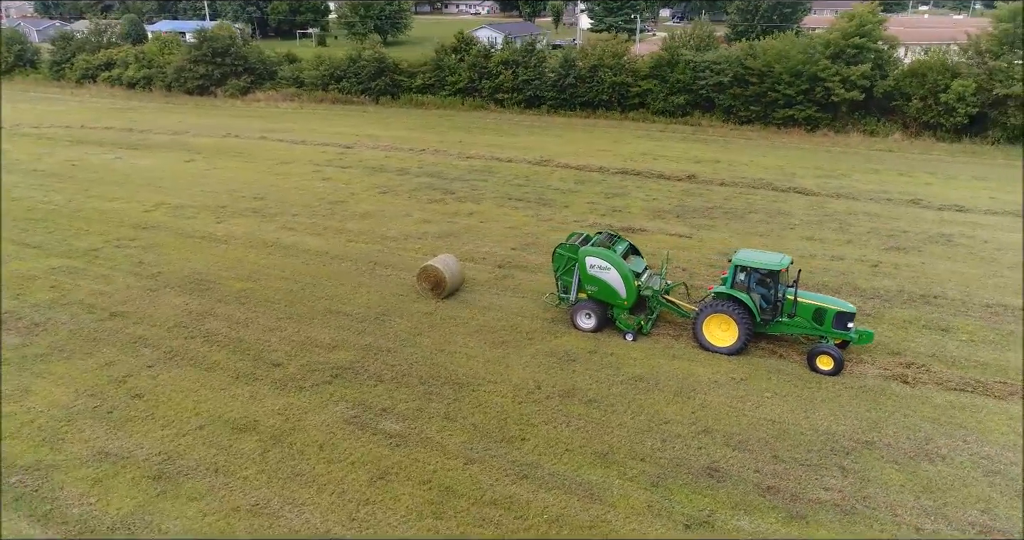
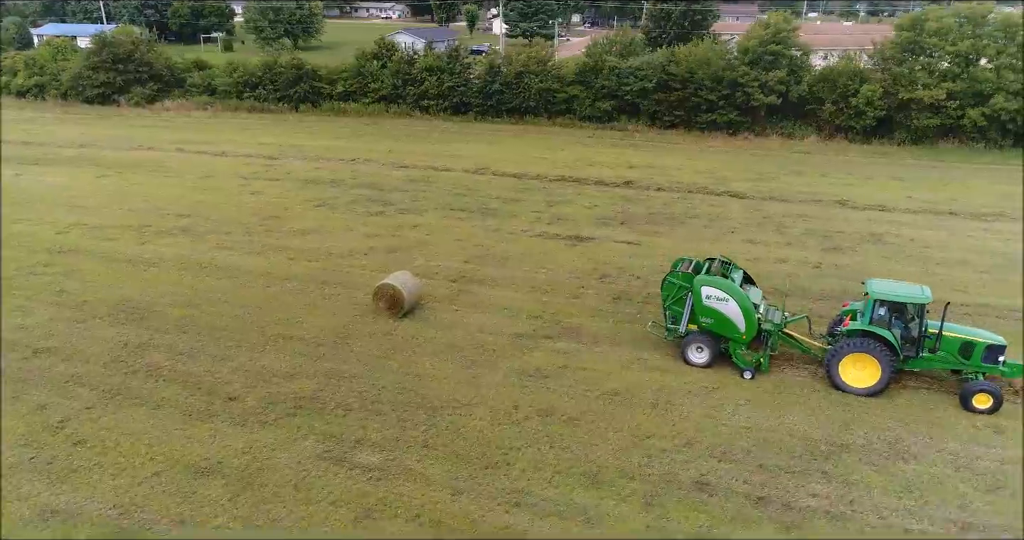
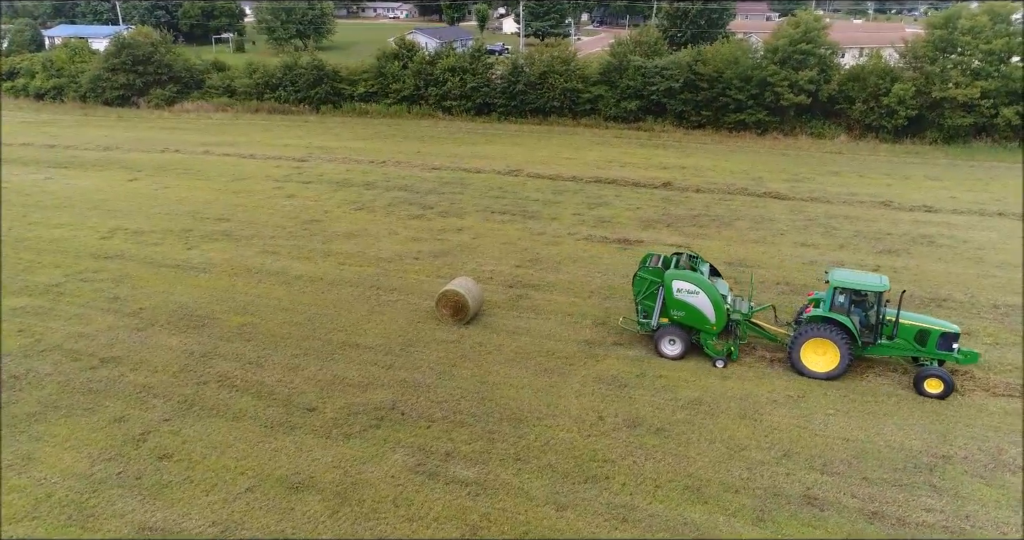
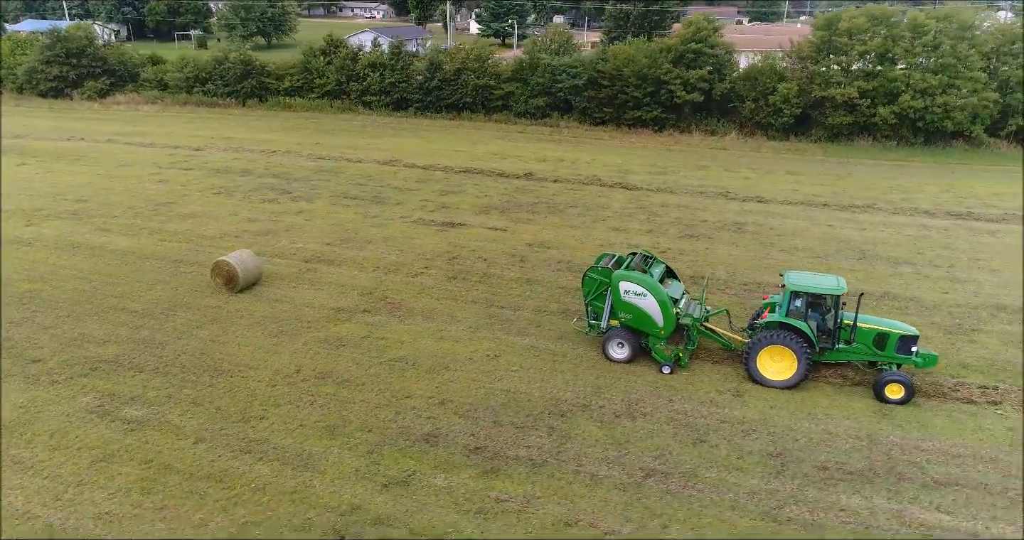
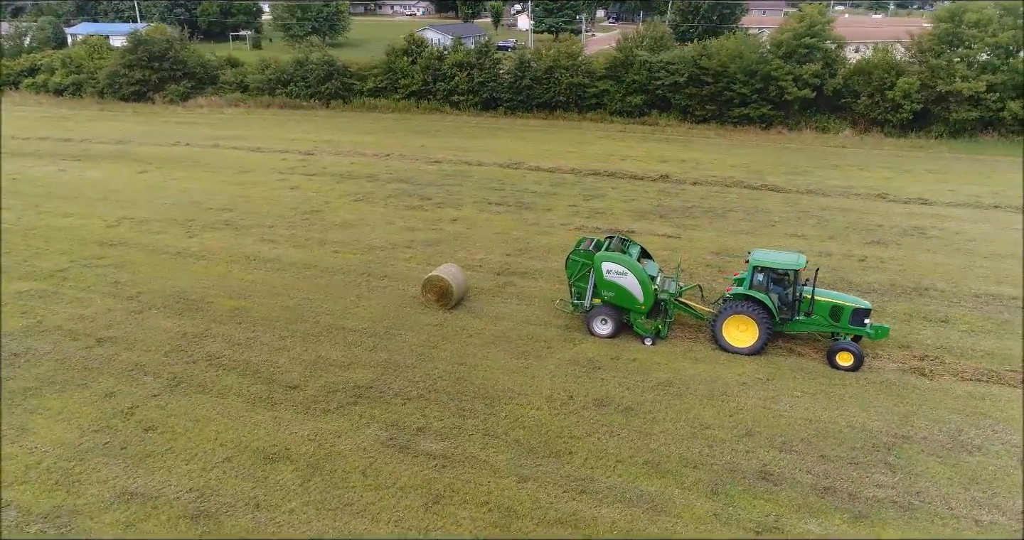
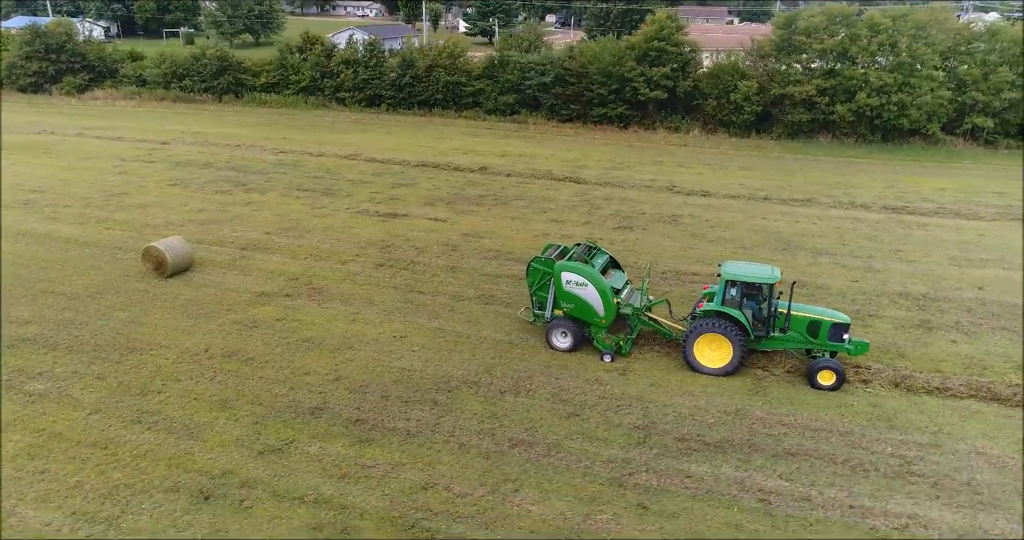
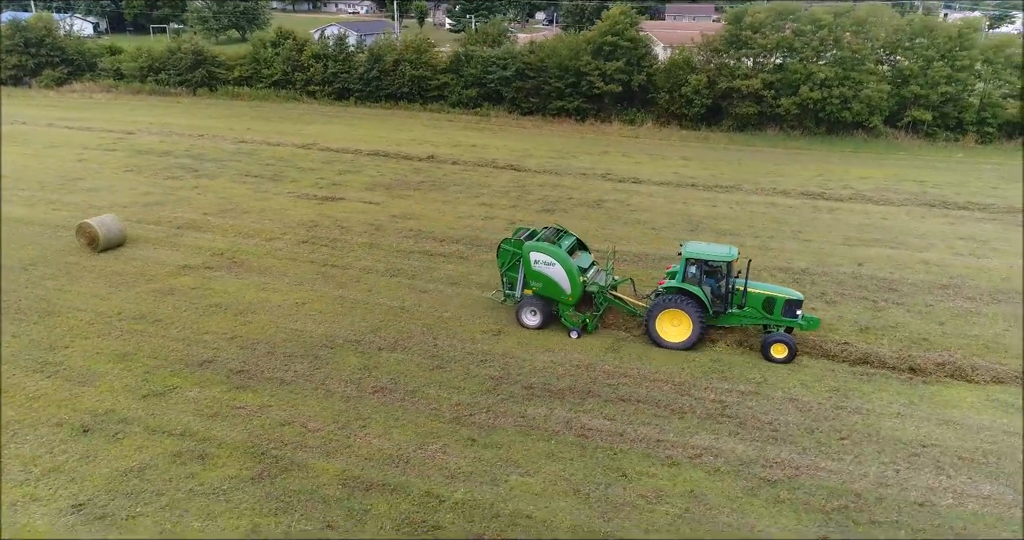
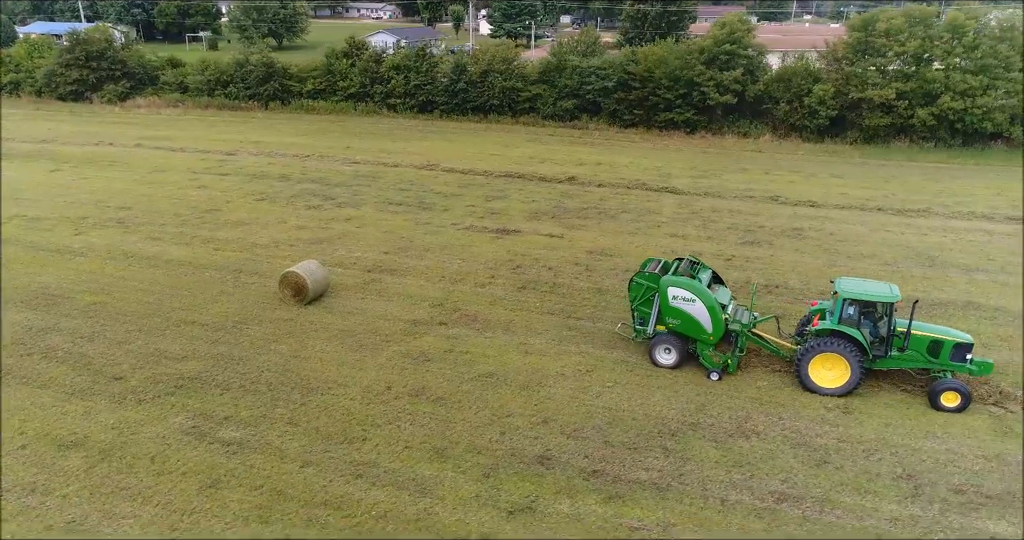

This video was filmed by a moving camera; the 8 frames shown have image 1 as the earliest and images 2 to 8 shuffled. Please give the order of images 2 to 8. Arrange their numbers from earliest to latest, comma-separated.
5, 3, 2, 8, 4, 6, 7
